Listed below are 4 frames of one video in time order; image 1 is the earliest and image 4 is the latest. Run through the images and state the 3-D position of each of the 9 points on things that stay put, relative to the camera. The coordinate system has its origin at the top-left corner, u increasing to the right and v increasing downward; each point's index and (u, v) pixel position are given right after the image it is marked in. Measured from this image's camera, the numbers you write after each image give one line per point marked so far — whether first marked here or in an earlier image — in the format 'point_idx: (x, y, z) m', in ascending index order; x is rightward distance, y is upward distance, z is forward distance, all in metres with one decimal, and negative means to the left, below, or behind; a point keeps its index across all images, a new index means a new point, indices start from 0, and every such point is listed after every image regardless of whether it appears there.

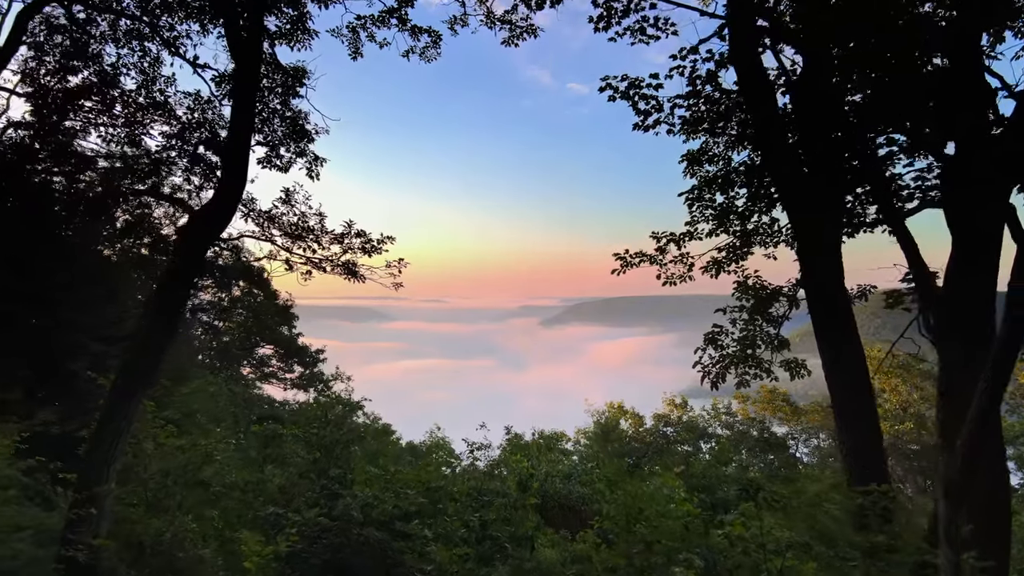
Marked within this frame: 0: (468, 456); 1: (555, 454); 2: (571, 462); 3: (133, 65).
0: (-1.0, -4.0, +14.1) m
1: (+0.8, -3.0, +10.8) m
2: (+1.0, -2.6, +9.0) m
3: (-5.1, +3.0, +8.2) m
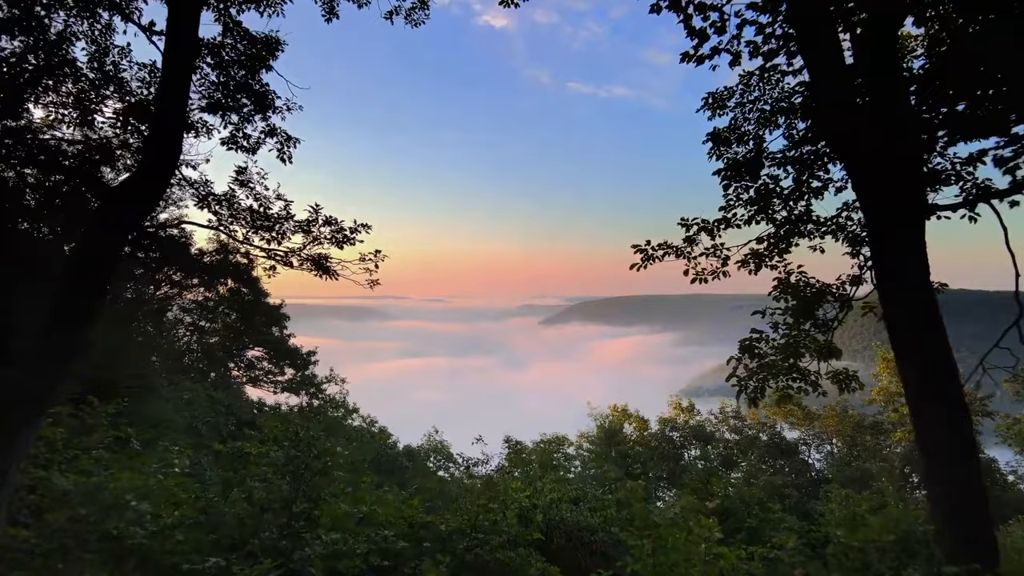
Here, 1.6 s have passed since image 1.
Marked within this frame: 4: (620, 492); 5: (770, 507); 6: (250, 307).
0: (-1.0, -4.0, +13.2) m
1: (+0.8, -3.0, +9.9) m
2: (+1.0, -2.6, +8.0) m
3: (-5.1, +3.0, +7.2) m
4: (+1.4, -2.6, +7.5) m
5: (+3.3, -2.9, +7.8) m
6: (-8.4, -0.6, +19.4) m
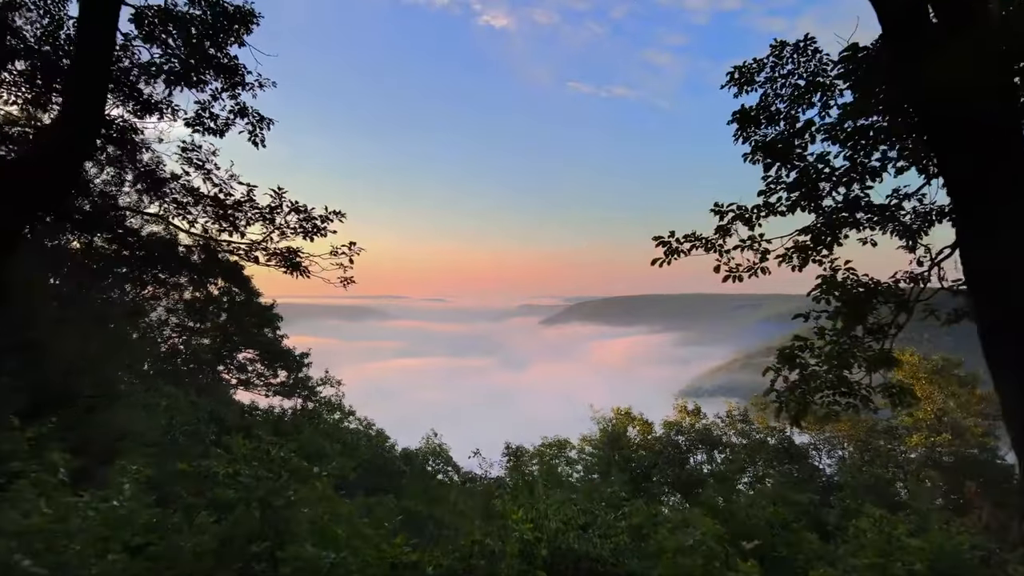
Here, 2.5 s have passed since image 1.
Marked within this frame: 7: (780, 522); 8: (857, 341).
0: (-1.0, -3.9, +12.5) m
1: (+0.8, -3.0, +9.1) m
2: (+1.0, -2.6, +7.3) m
3: (-5.1, +3.1, +6.5) m
4: (+1.4, -2.6, +6.8) m
5: (+3.3, -2.9, +7.0) m
6: (-8.4, -0.6, +18.7) m
7: (+3.3, -2.9, +7.4) m
8: (+2.8, -0.4, +4.8) m
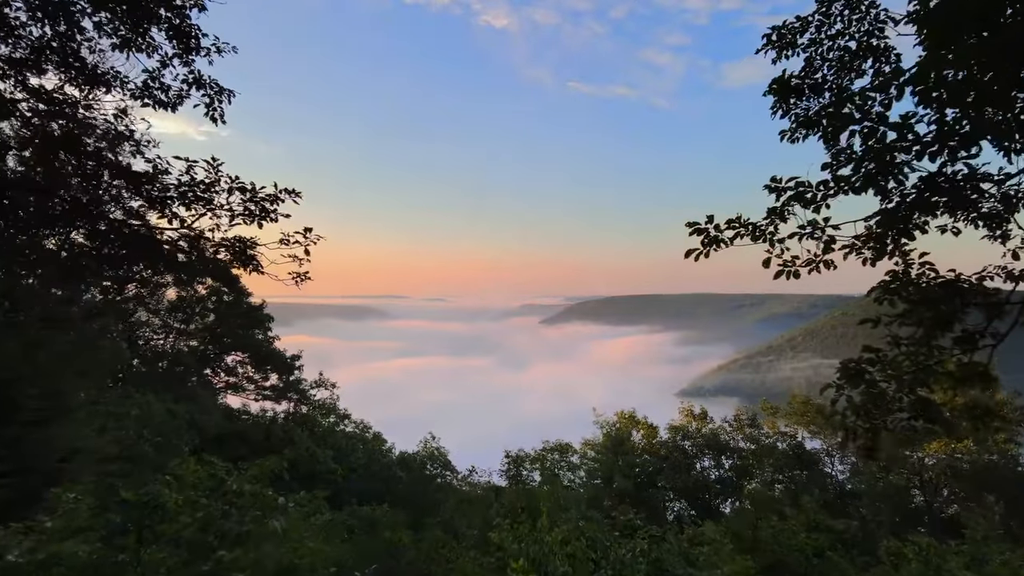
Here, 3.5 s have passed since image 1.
0: (-1.0, -3.9, +11.6) m
1: (+0.8, -3.0, +8.3) m
2: (+1.0, -2.6, +6.5) m
3: (-5.1, +3.1, +5.7) m
4: (+1.4, -2.6, +5.9) m
5: (+3.3, -2.8, +6.2) m
6: (-8.4, -0.6, +17.9) m
7: (+3.3, -2.9, +6.6) m
8: (+2.7, -0.4, +3.9) m
